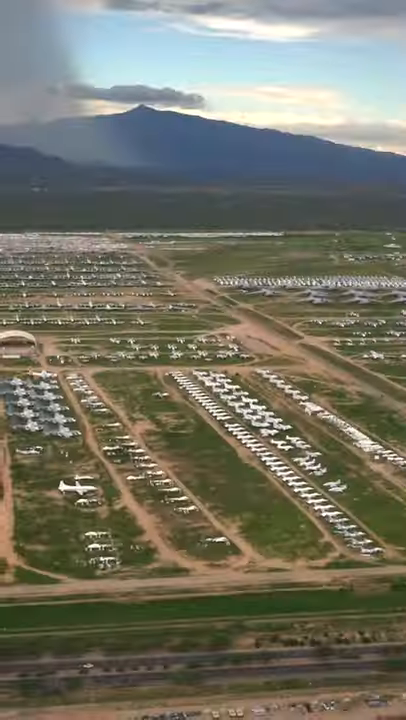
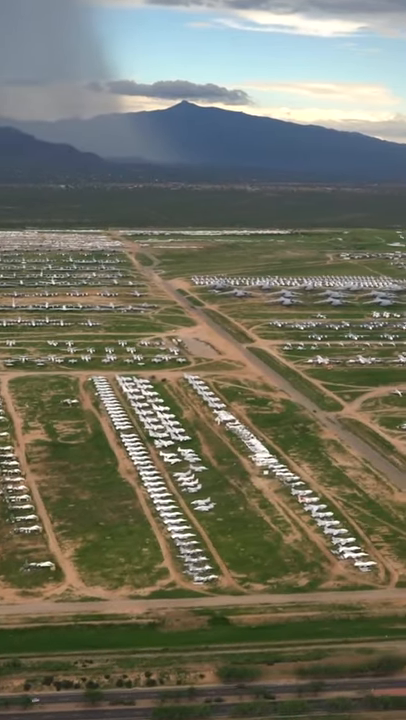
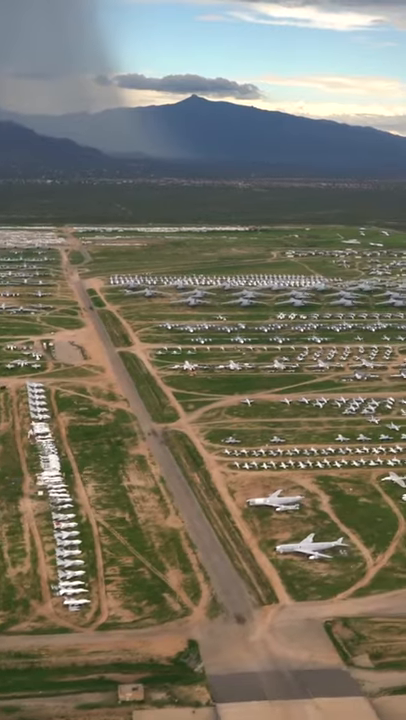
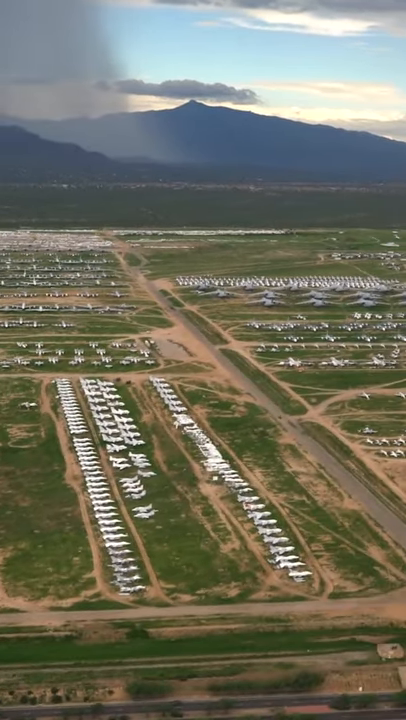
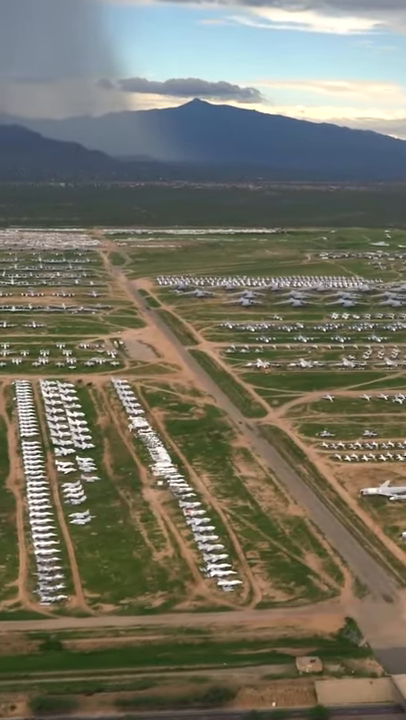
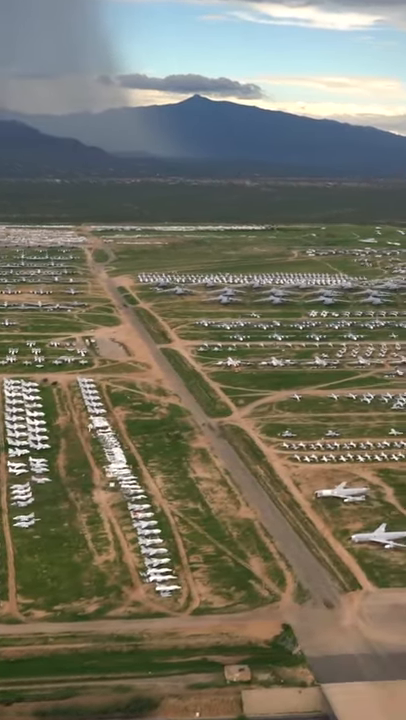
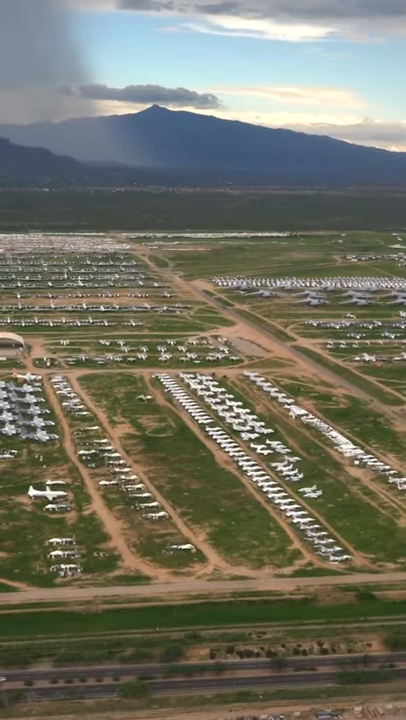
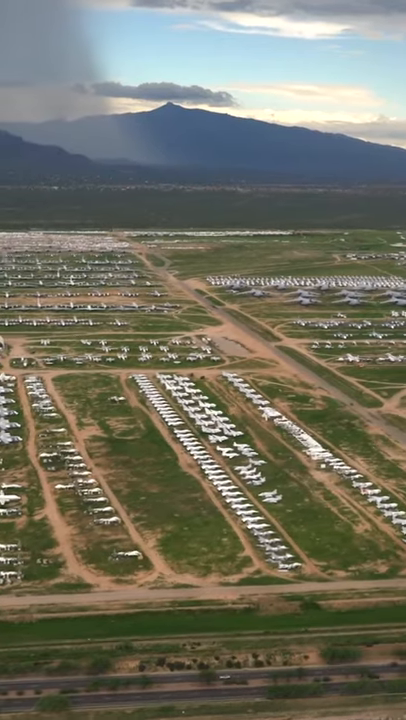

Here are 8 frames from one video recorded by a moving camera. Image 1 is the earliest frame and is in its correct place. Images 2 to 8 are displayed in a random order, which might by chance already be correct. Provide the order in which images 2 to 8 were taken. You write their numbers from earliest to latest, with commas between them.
7, 8, 2, 4, 5, 6, 3
